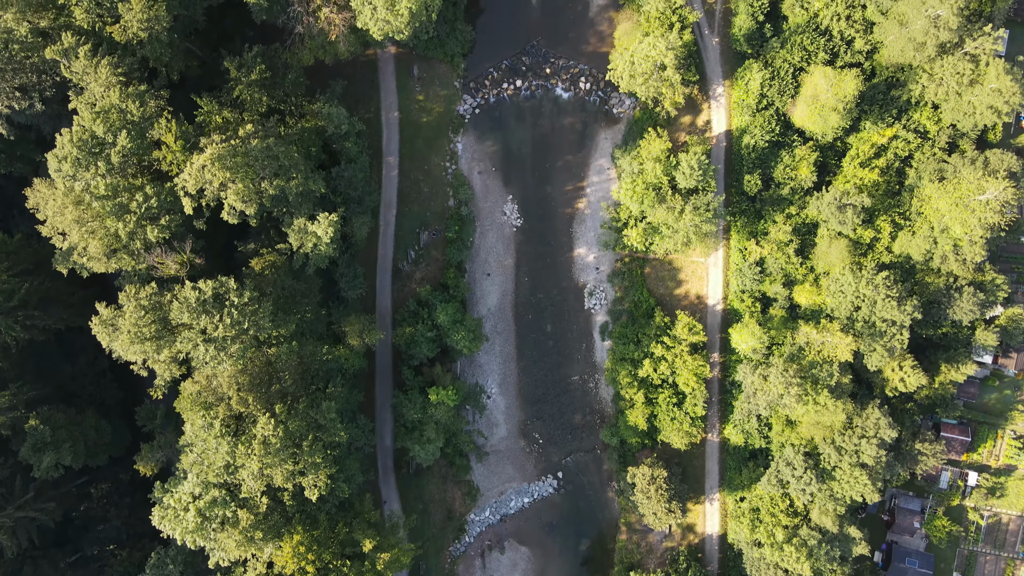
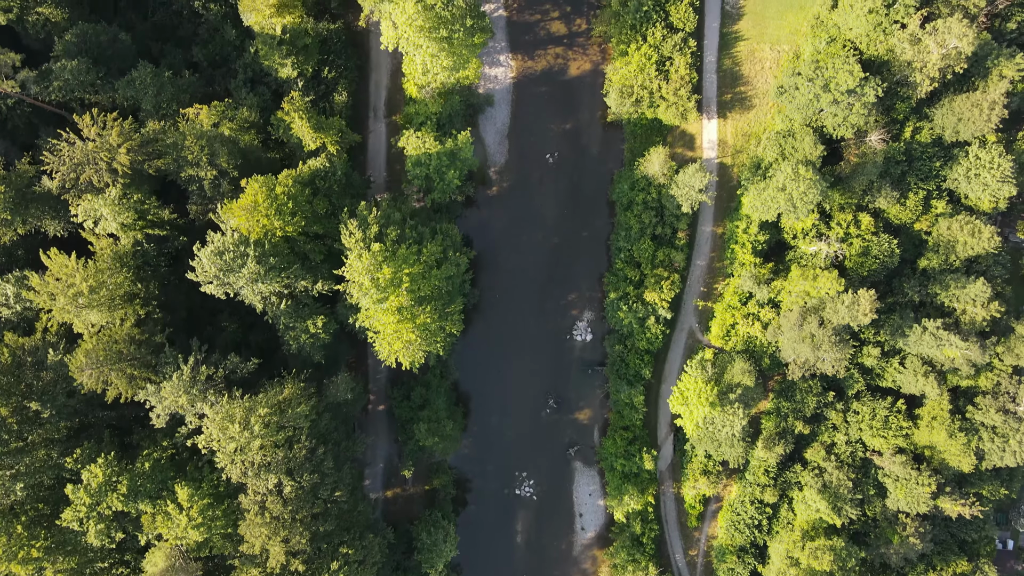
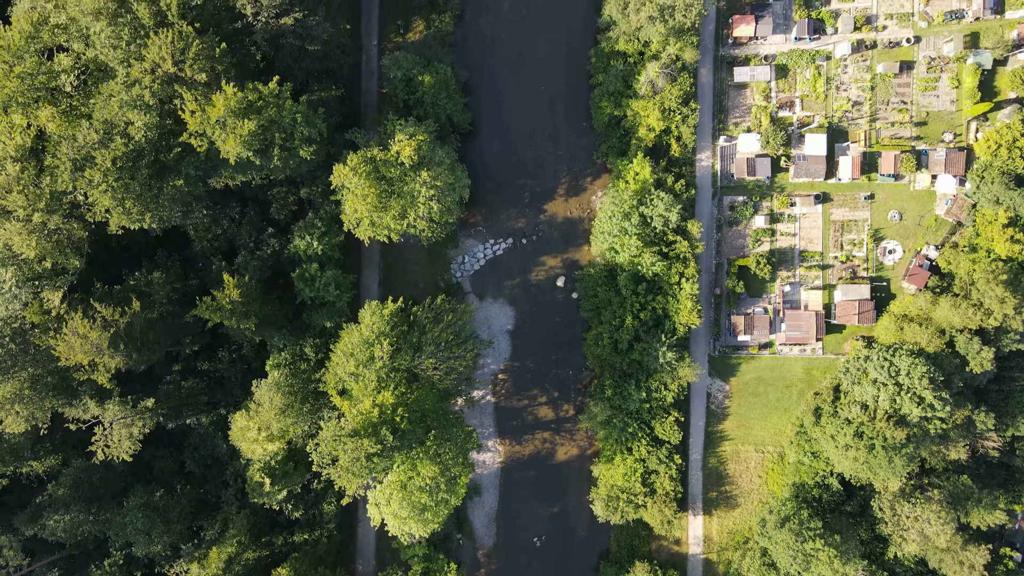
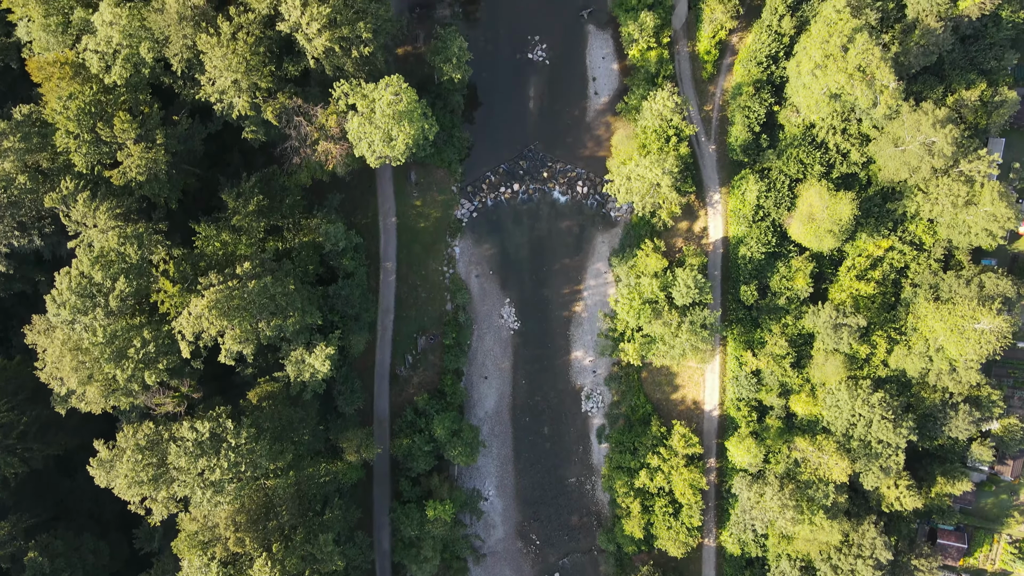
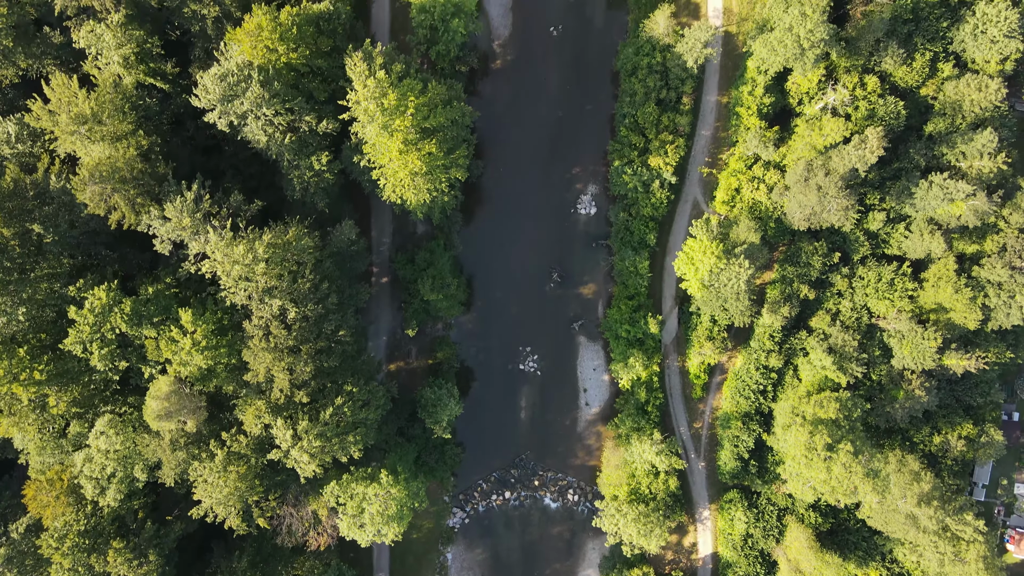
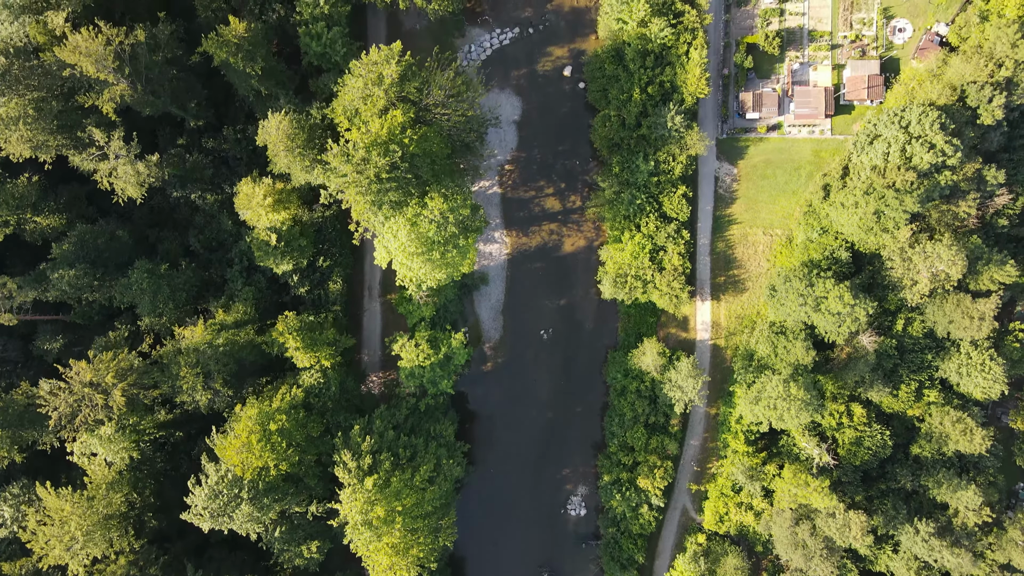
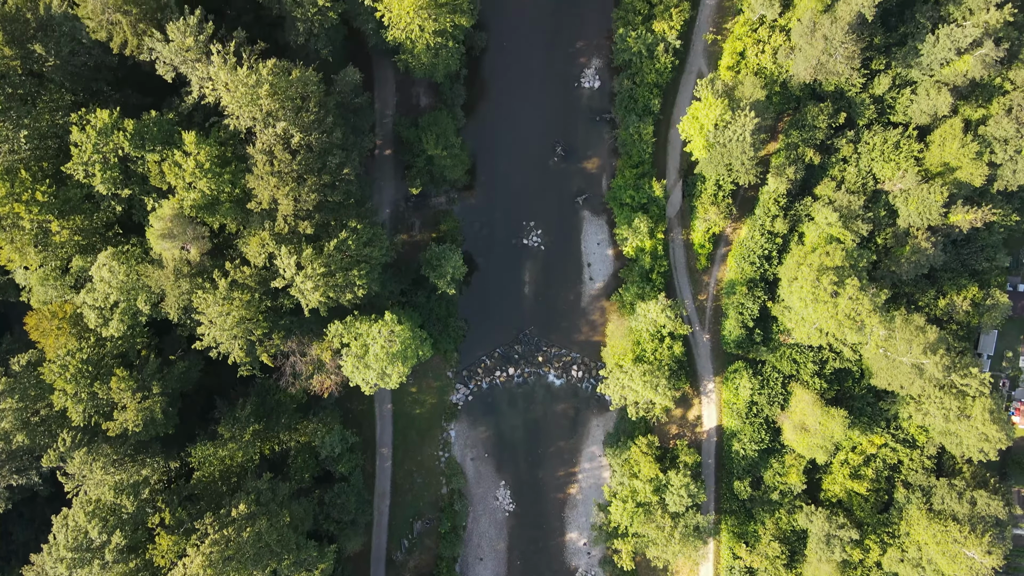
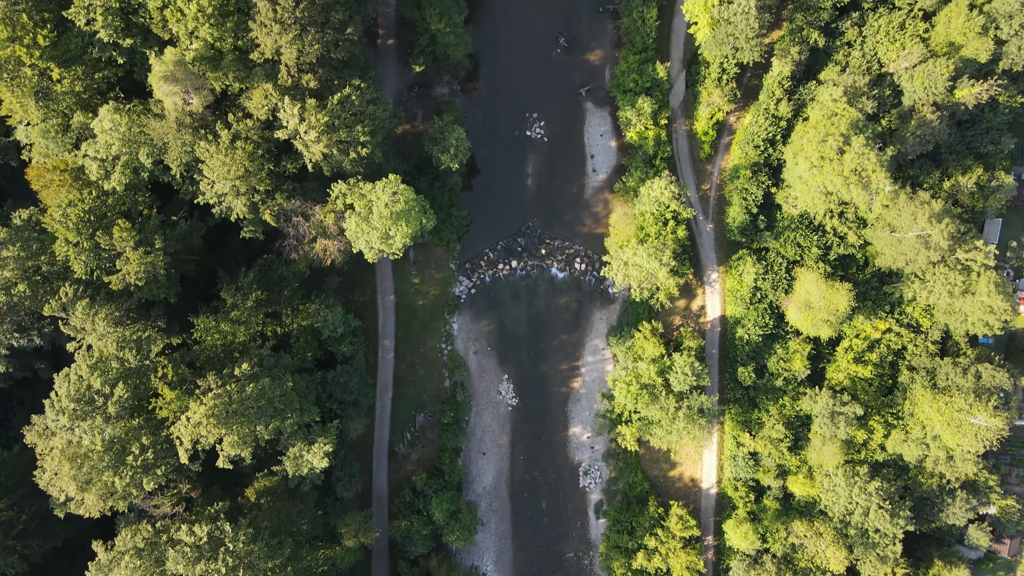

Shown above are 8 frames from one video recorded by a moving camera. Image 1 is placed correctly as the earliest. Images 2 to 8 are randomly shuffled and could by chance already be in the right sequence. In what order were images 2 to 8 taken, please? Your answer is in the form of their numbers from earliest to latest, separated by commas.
4, 8, 7, 5, 2, 6, 3
